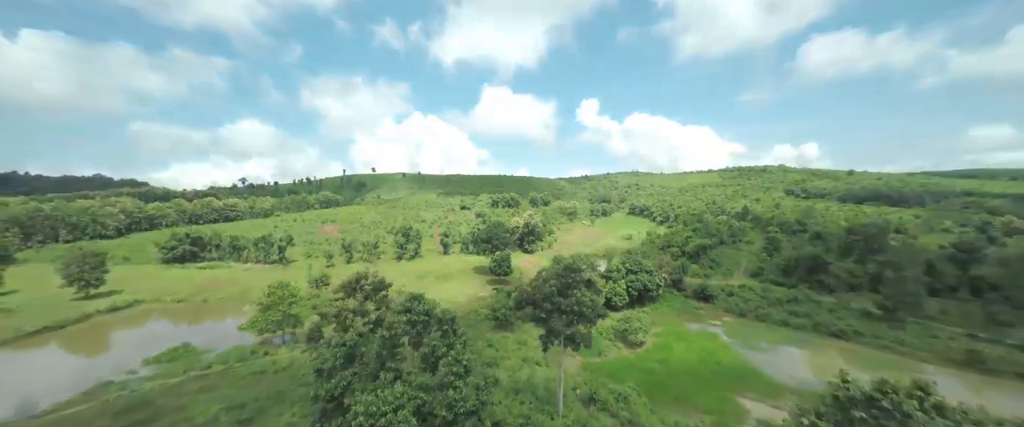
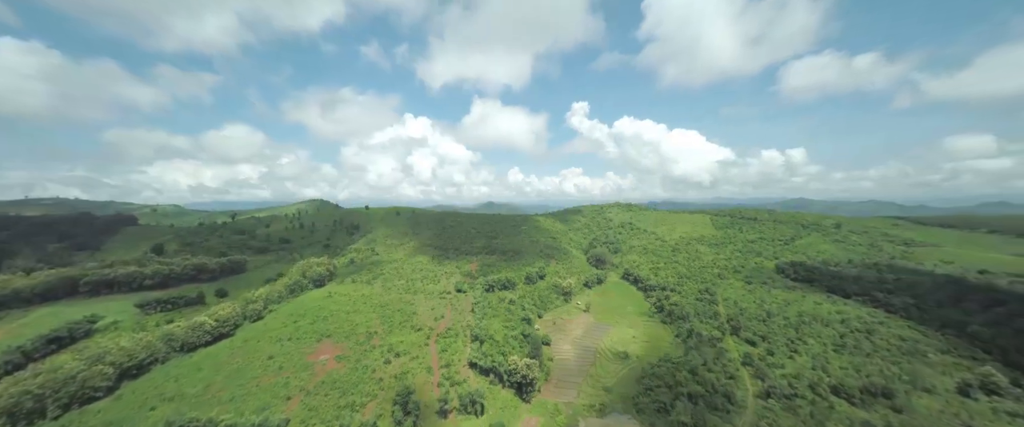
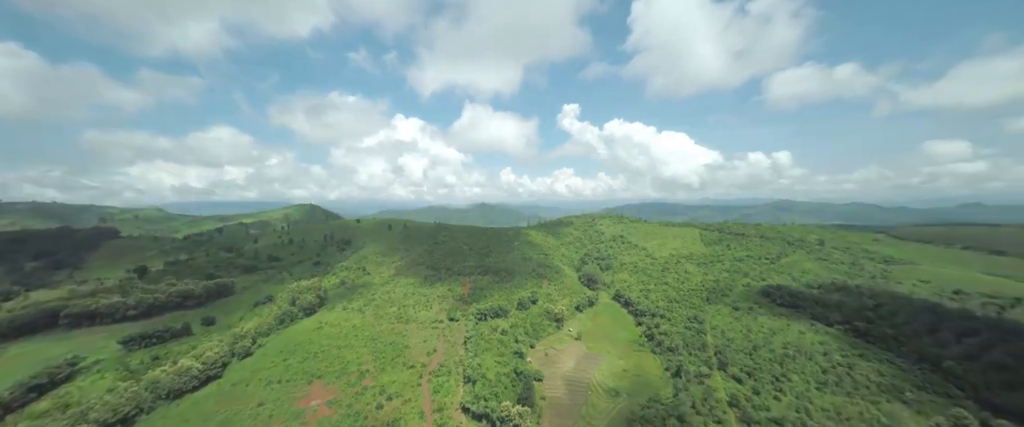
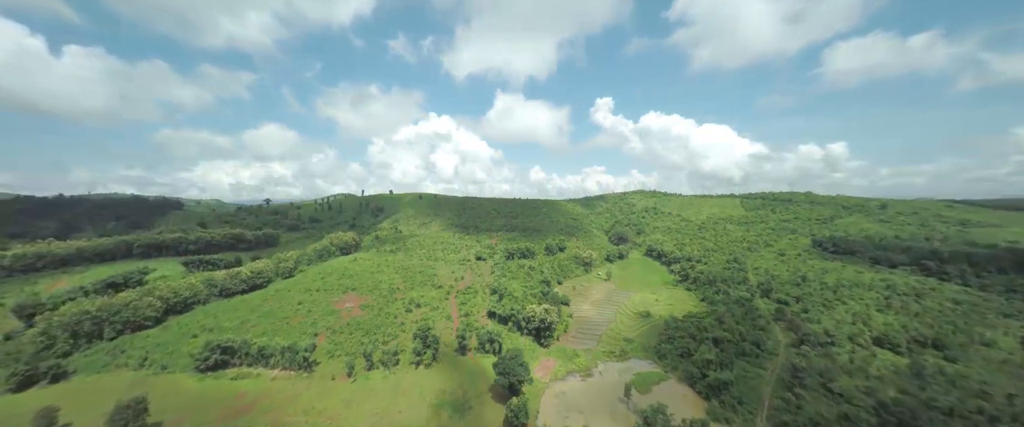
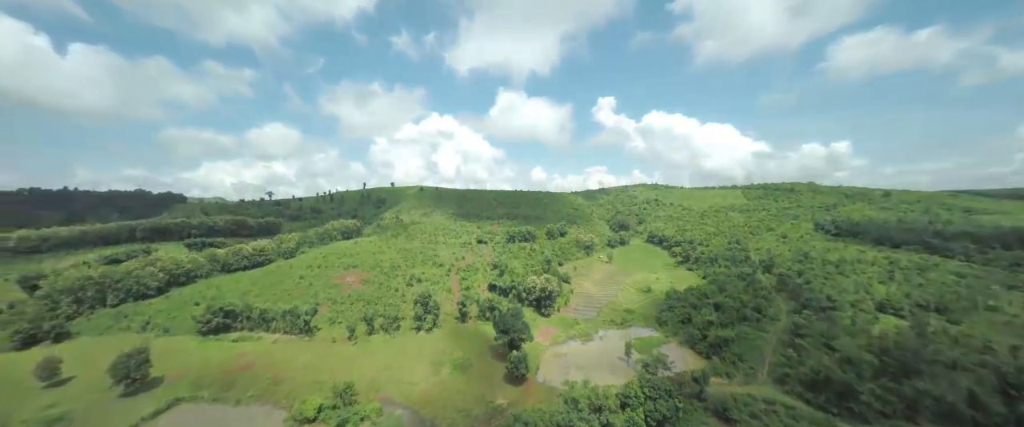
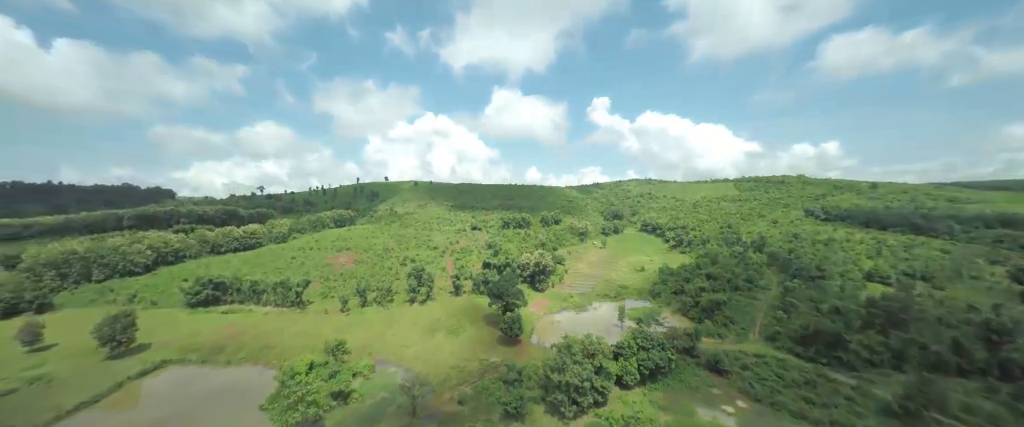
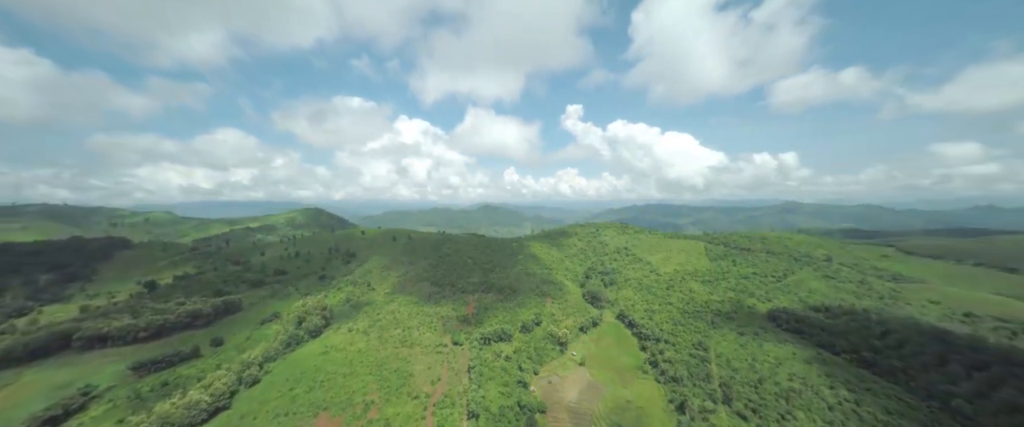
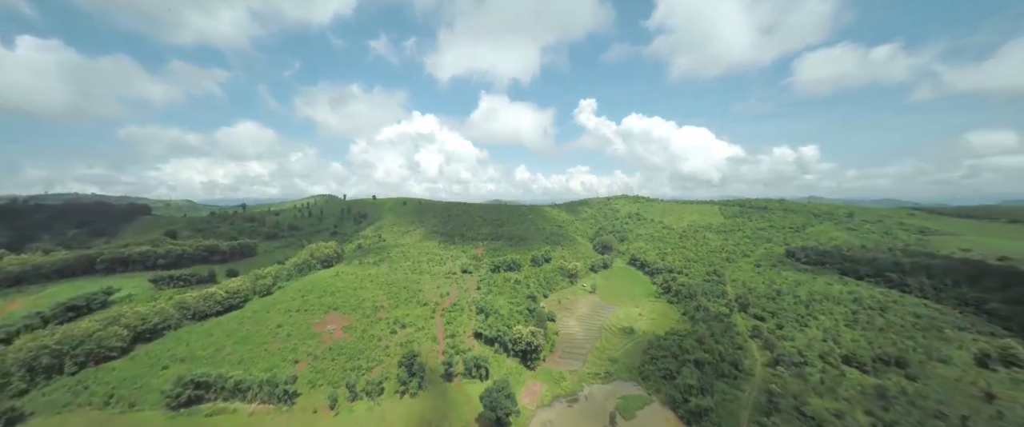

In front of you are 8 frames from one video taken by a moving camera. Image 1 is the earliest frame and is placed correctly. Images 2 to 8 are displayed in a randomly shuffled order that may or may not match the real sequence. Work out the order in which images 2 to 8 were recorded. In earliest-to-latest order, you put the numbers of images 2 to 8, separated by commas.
6, 5, 4, 8, 2, 3, 7
